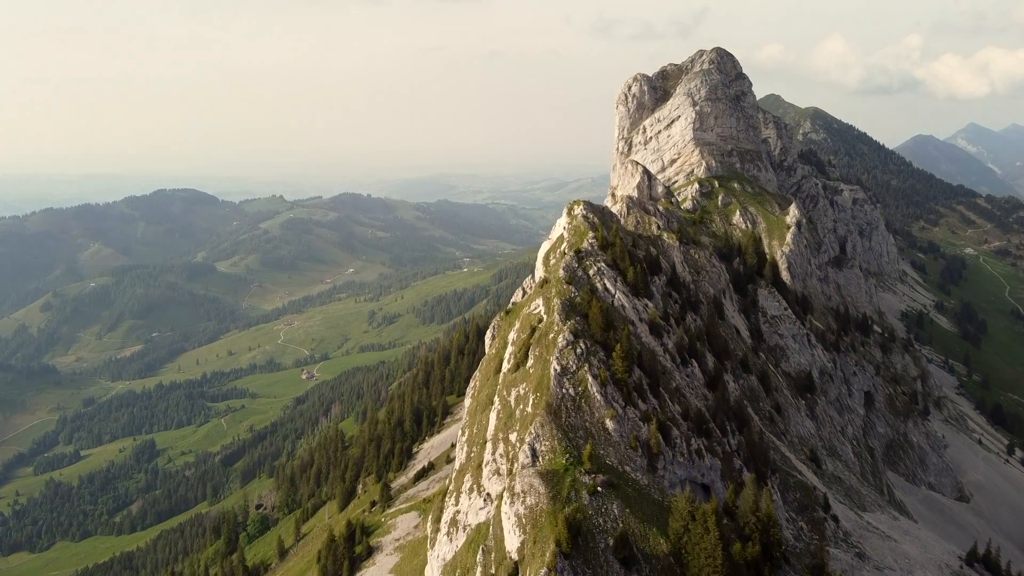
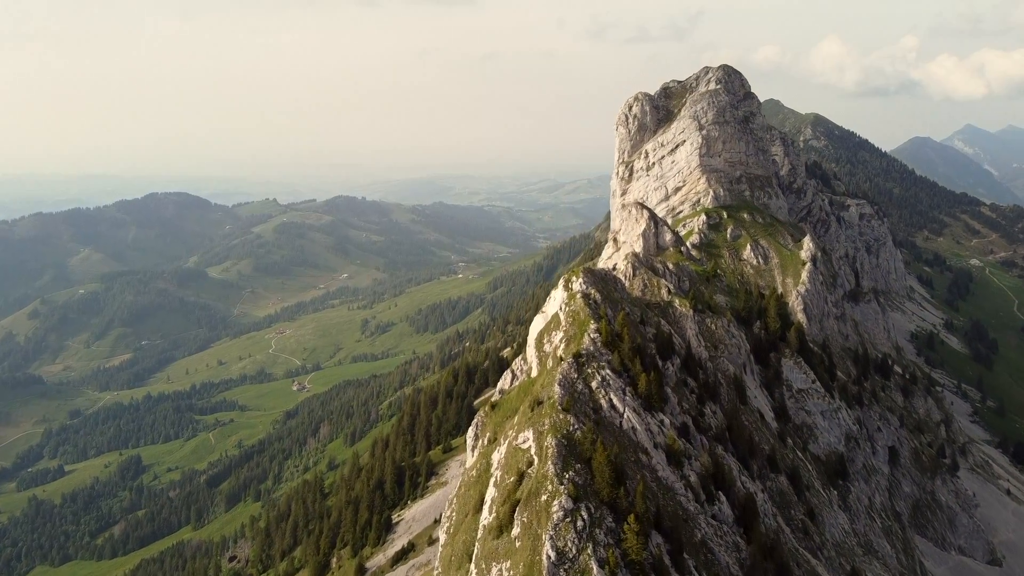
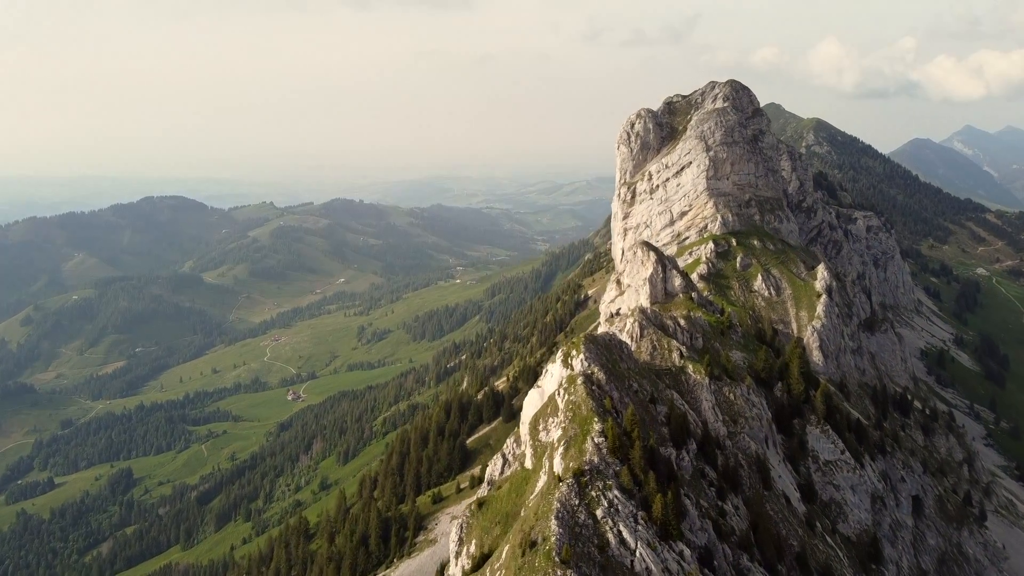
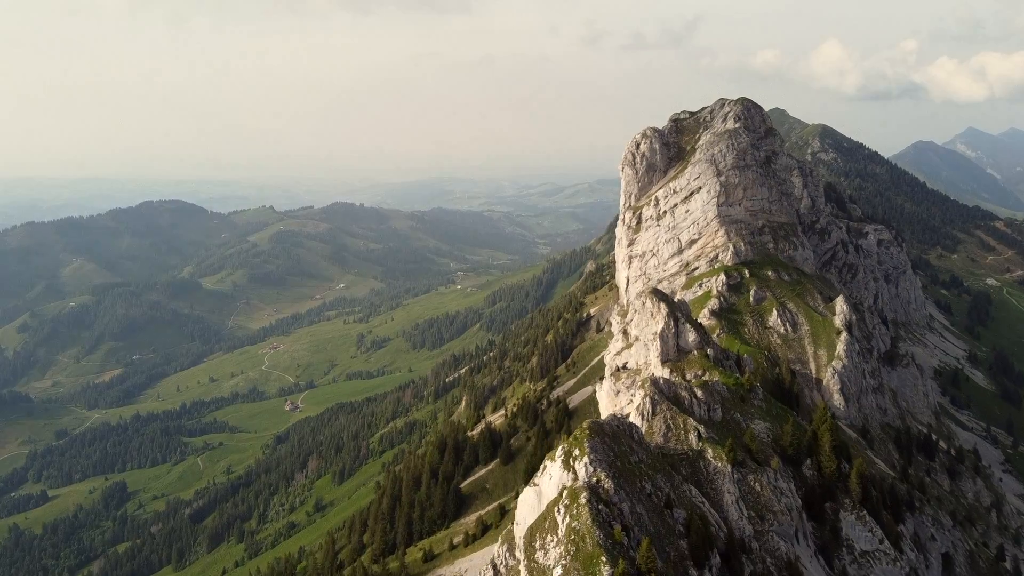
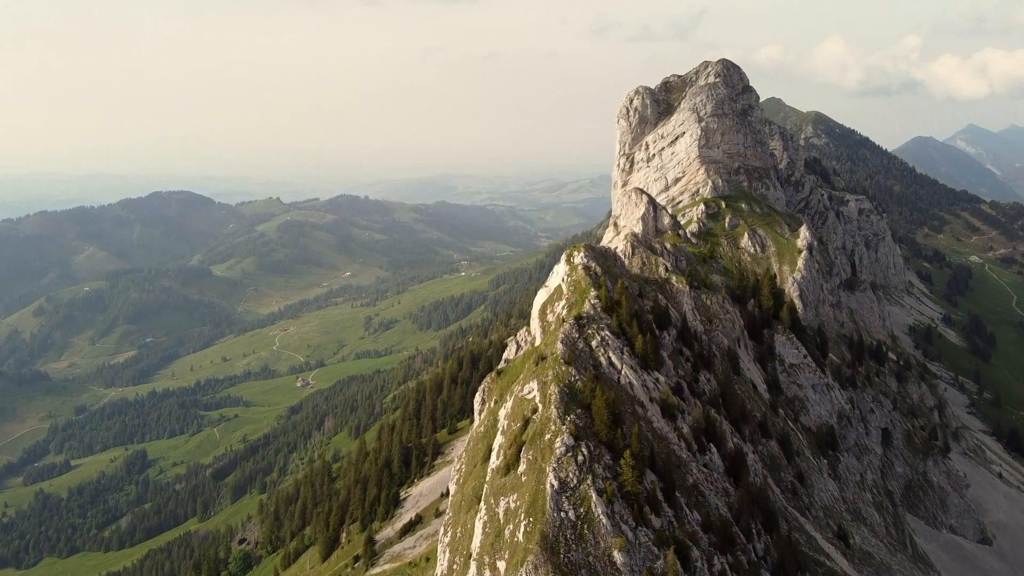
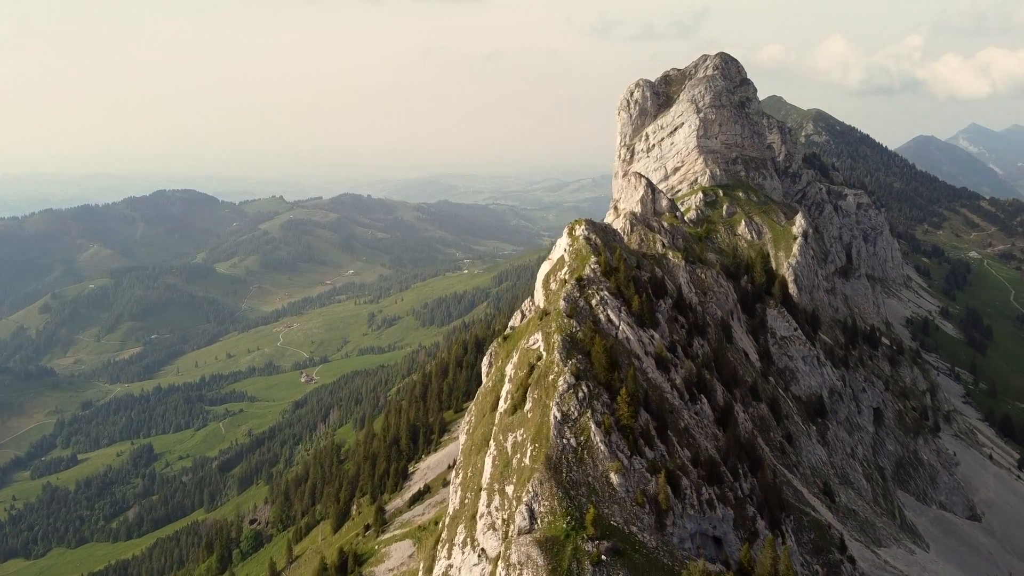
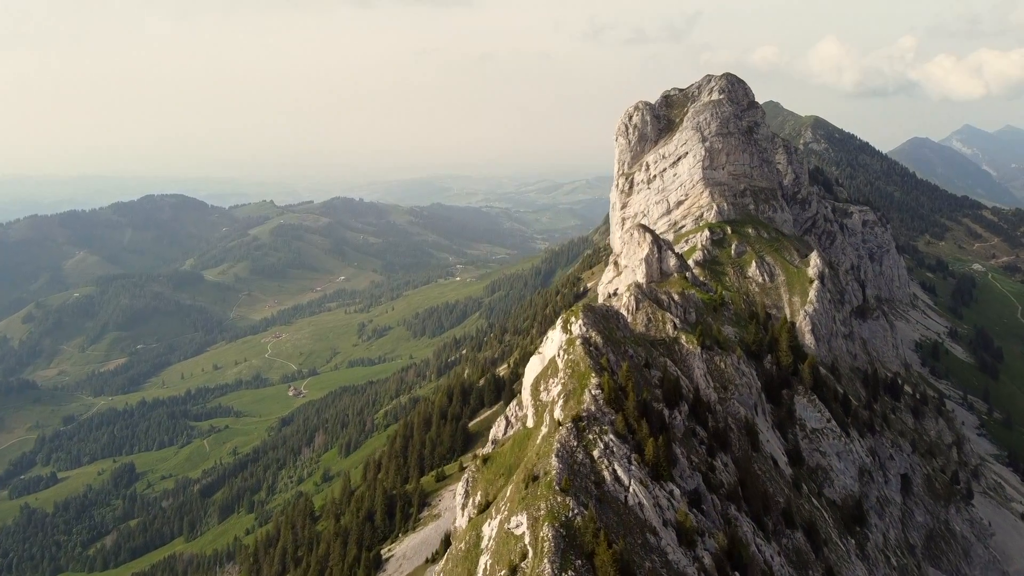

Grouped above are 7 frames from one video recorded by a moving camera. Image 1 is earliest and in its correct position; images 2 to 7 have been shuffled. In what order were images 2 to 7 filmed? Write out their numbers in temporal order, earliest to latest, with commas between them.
6, 5, 2, 7, 3, 4
